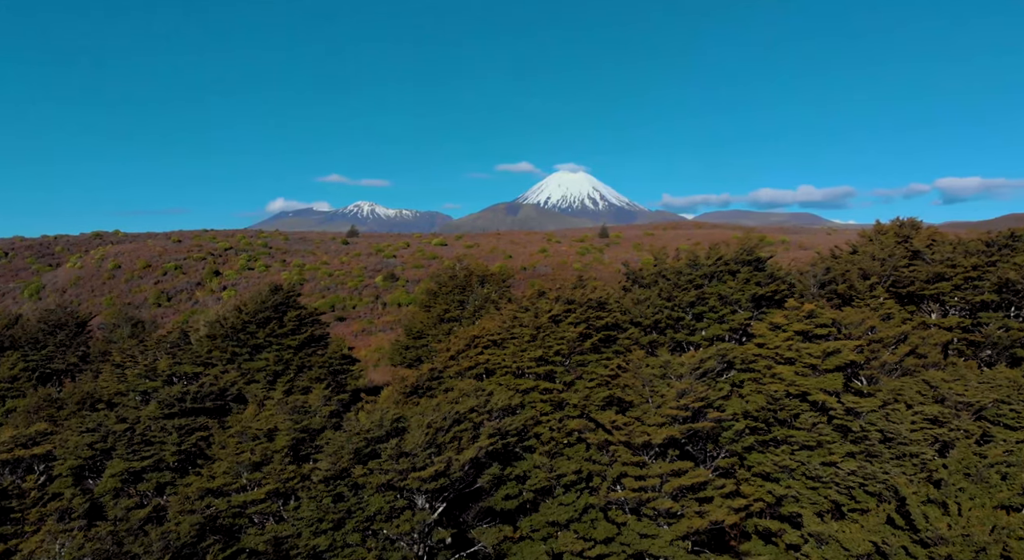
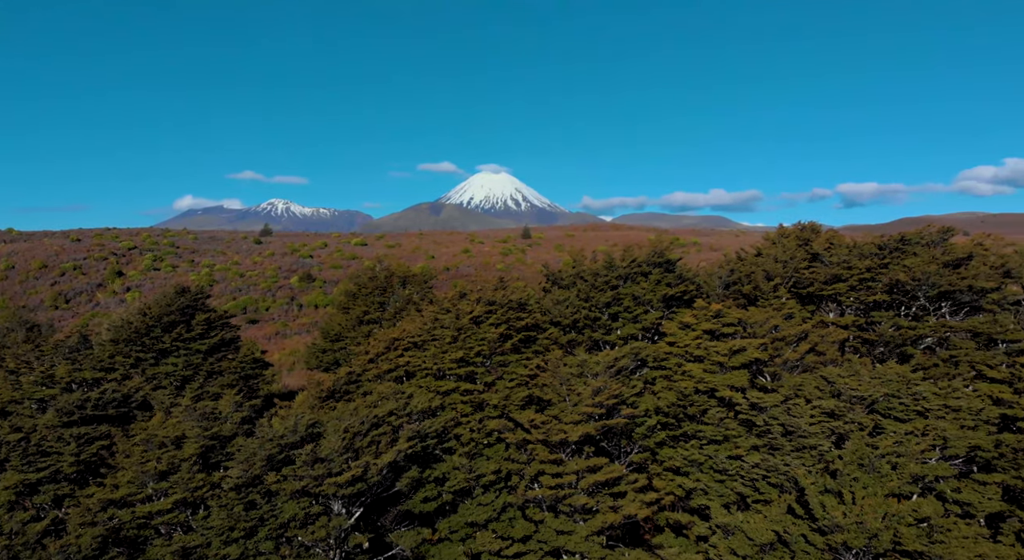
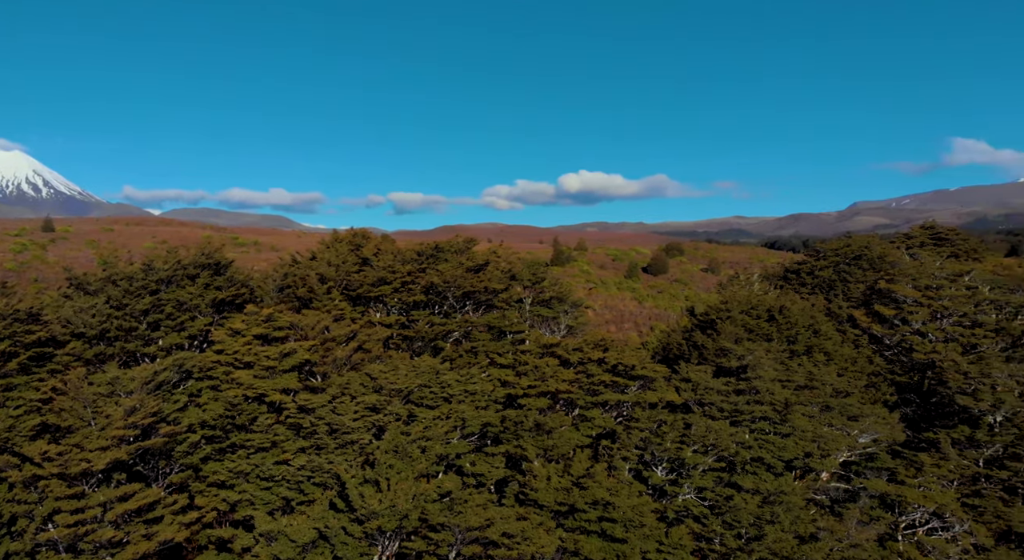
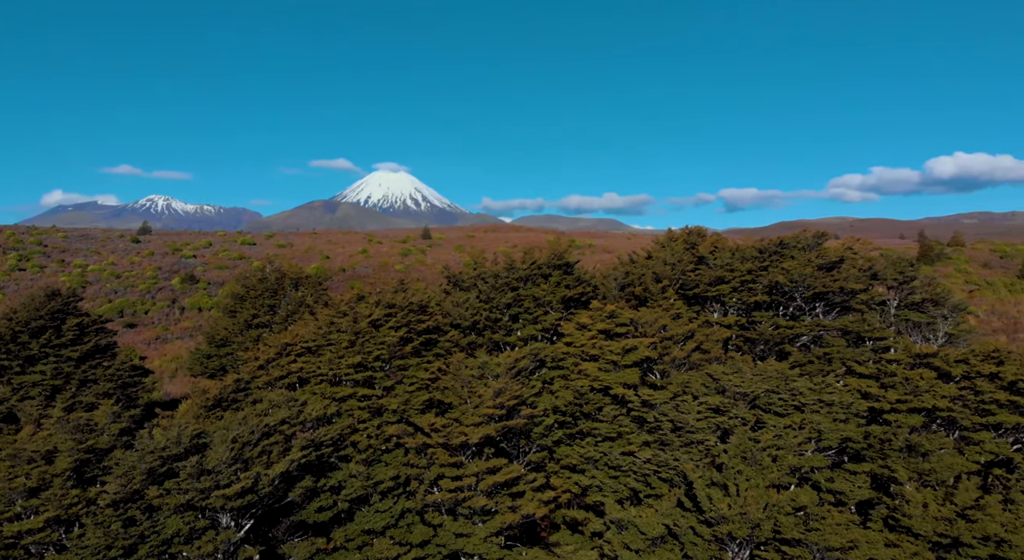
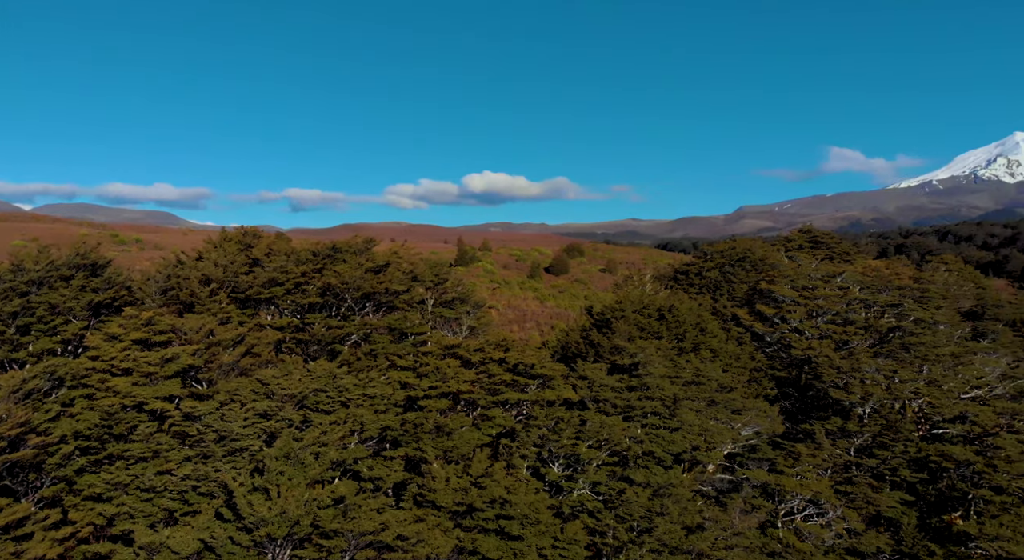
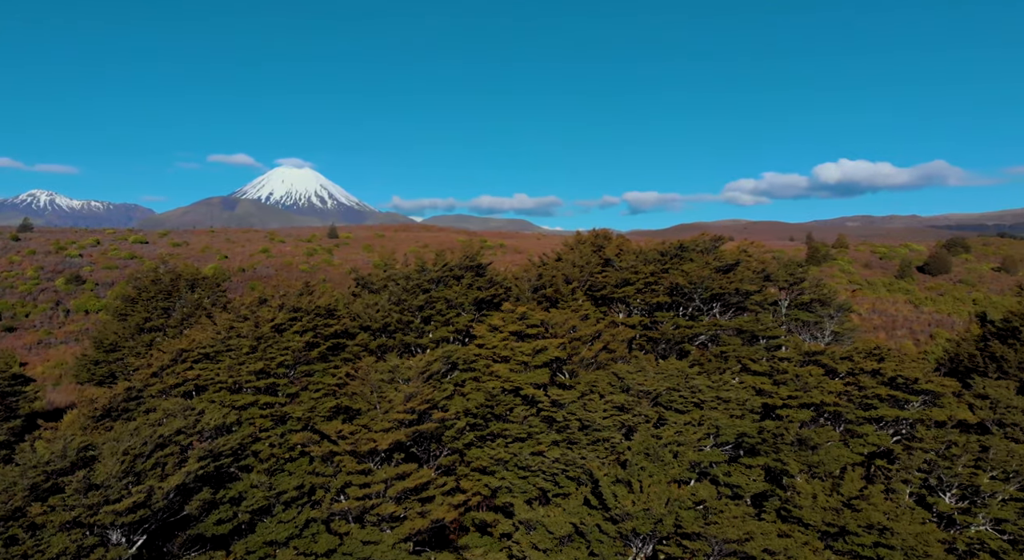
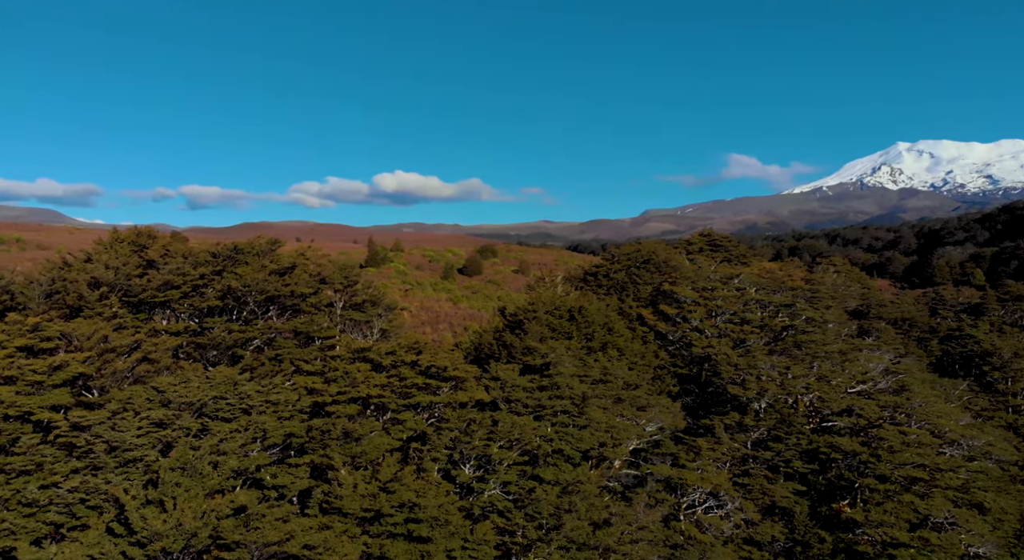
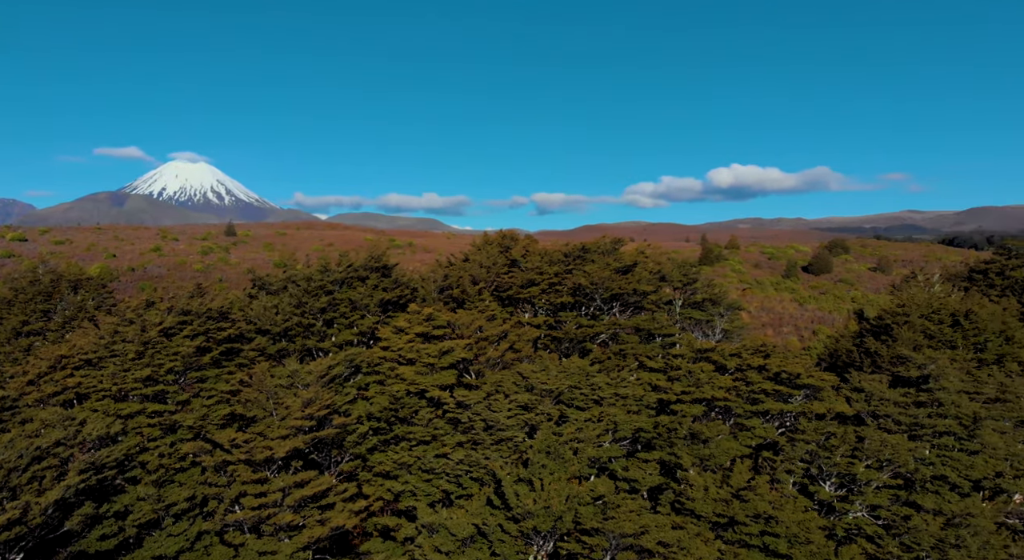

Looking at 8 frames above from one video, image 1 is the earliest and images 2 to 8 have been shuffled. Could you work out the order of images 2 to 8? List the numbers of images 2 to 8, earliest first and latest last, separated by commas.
2, 4, 6, 8, 3, 5, 7
